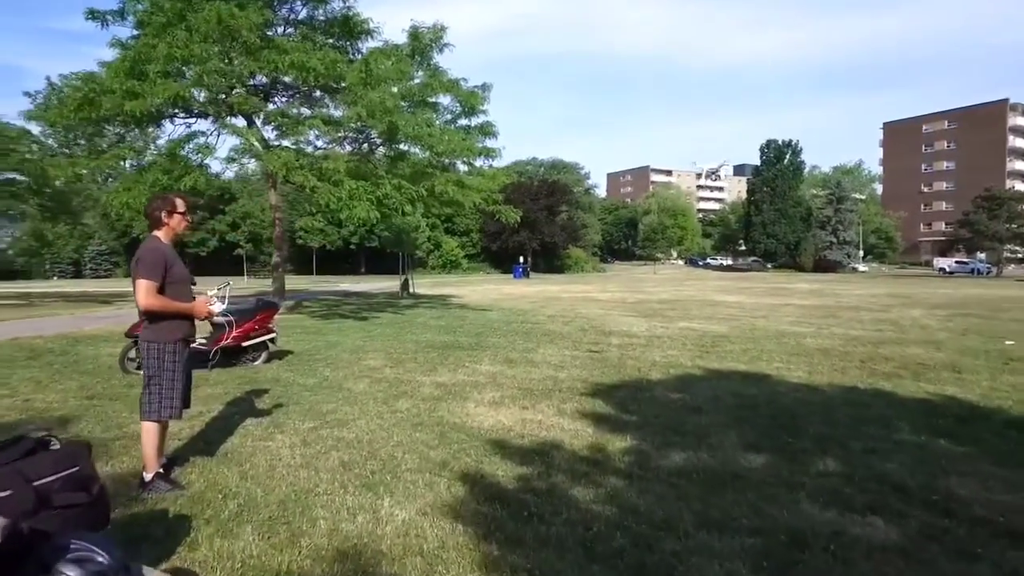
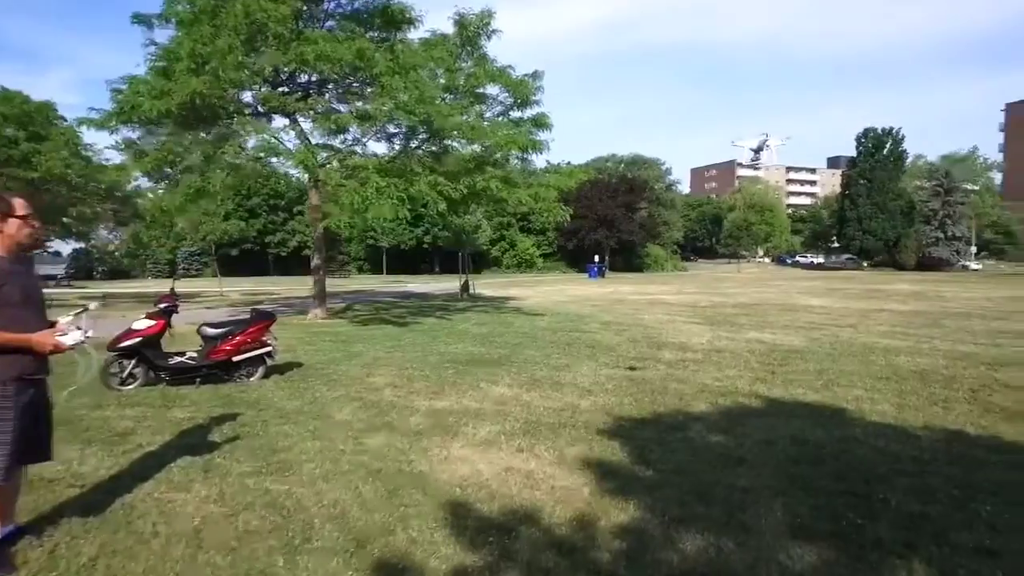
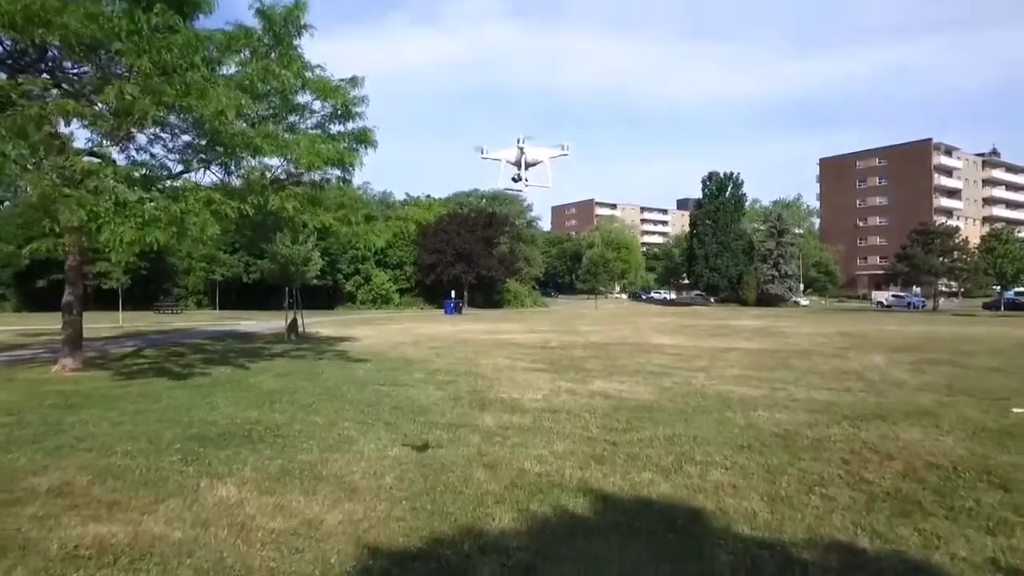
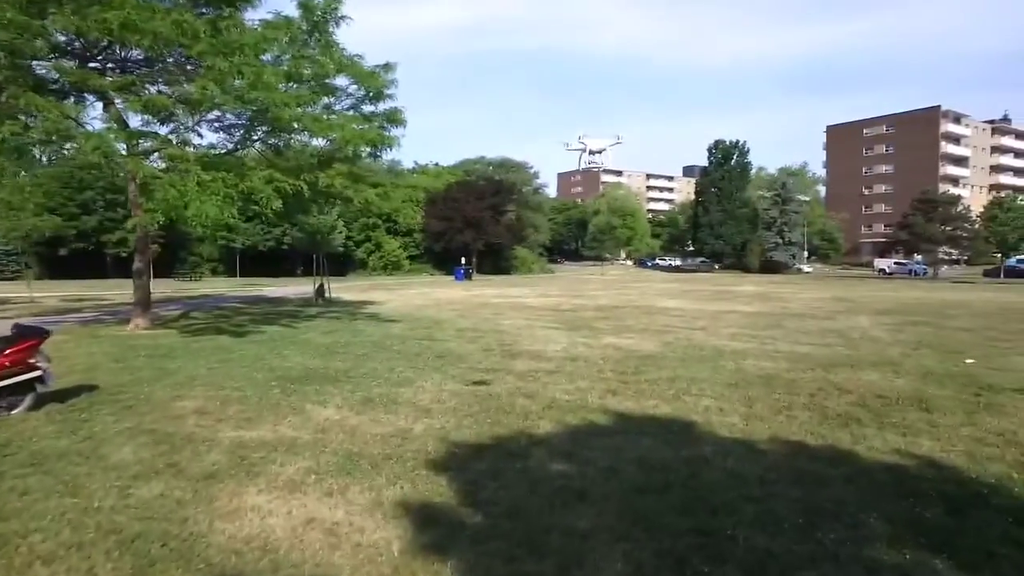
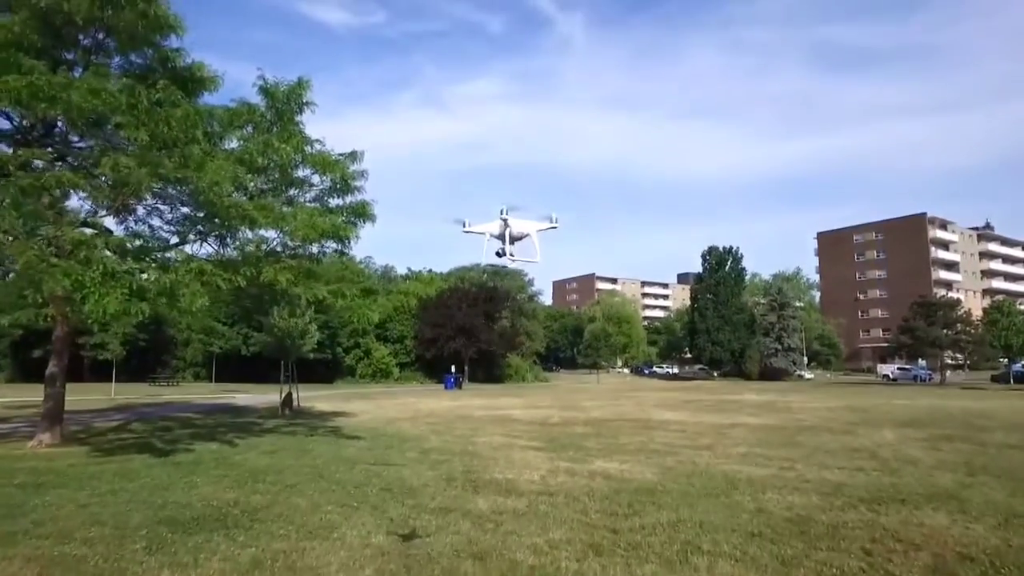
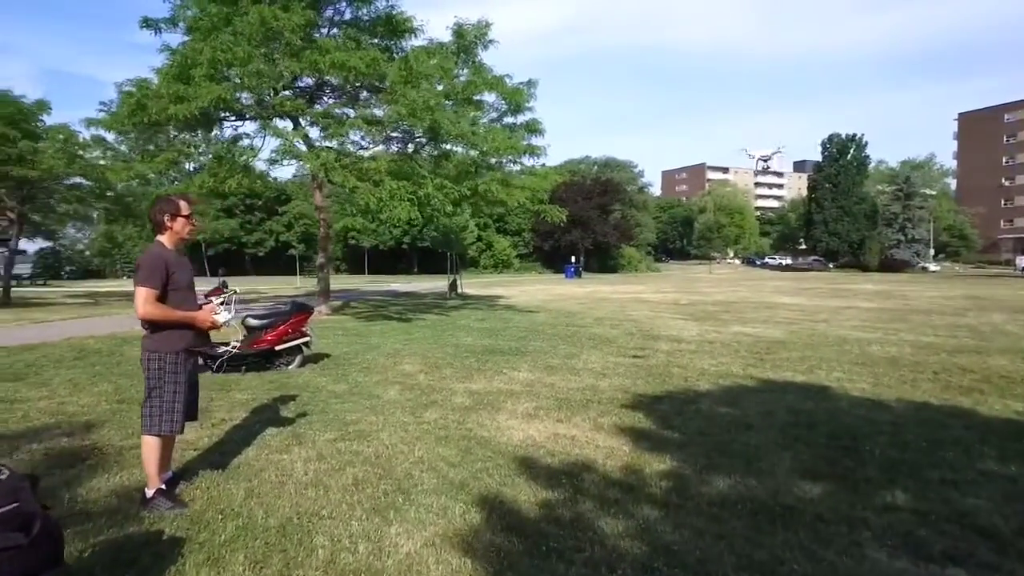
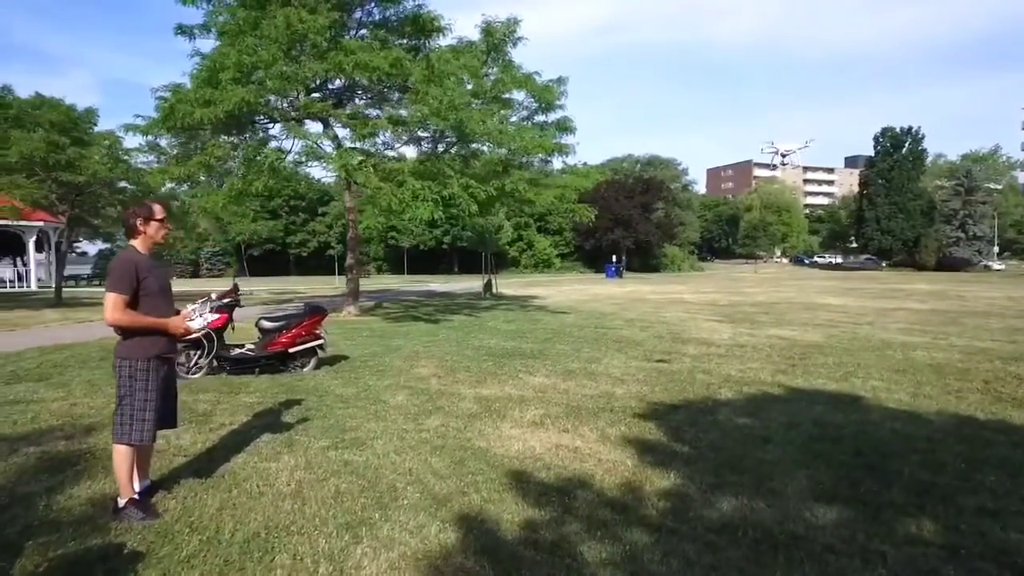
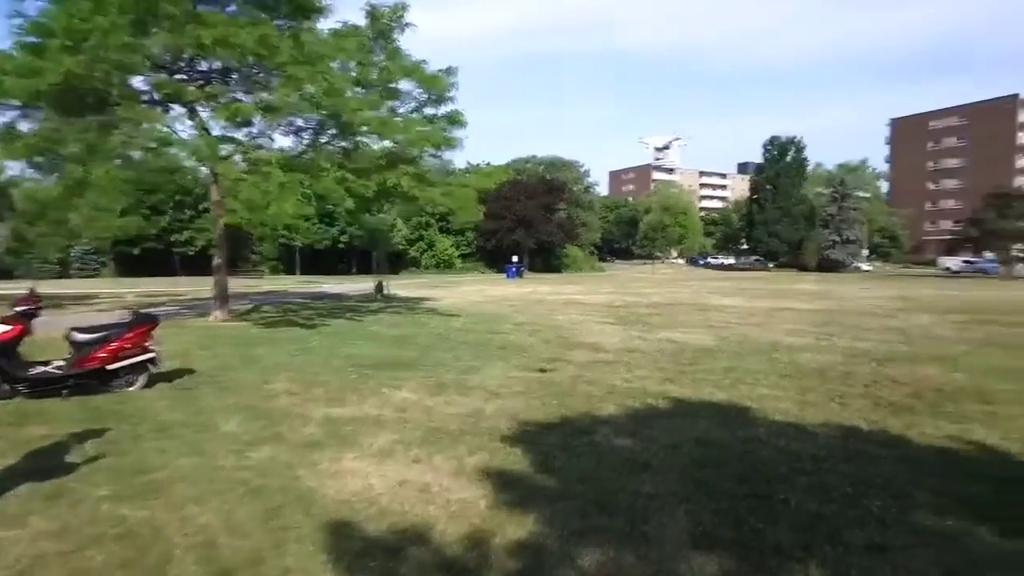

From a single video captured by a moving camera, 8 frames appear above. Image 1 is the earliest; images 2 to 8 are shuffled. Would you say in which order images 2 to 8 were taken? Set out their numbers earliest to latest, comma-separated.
6, 7, 2, 8, 4, 3, 5
